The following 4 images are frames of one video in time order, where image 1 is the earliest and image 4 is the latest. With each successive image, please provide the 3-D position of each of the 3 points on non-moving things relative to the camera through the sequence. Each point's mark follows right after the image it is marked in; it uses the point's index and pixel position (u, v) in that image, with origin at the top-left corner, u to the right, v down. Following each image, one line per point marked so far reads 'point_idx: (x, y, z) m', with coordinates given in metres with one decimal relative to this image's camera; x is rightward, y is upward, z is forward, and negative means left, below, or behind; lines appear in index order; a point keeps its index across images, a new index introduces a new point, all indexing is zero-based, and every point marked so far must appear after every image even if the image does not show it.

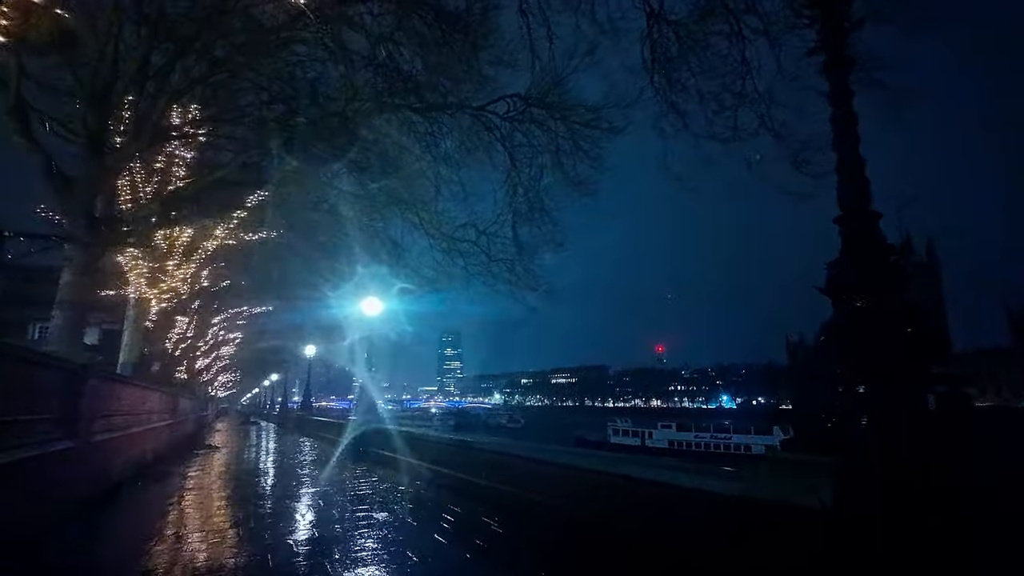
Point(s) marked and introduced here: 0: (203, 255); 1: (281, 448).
0: (-7.0, +0.9, +14.4) m
1: (-6.9, -4.9, +19.2) m
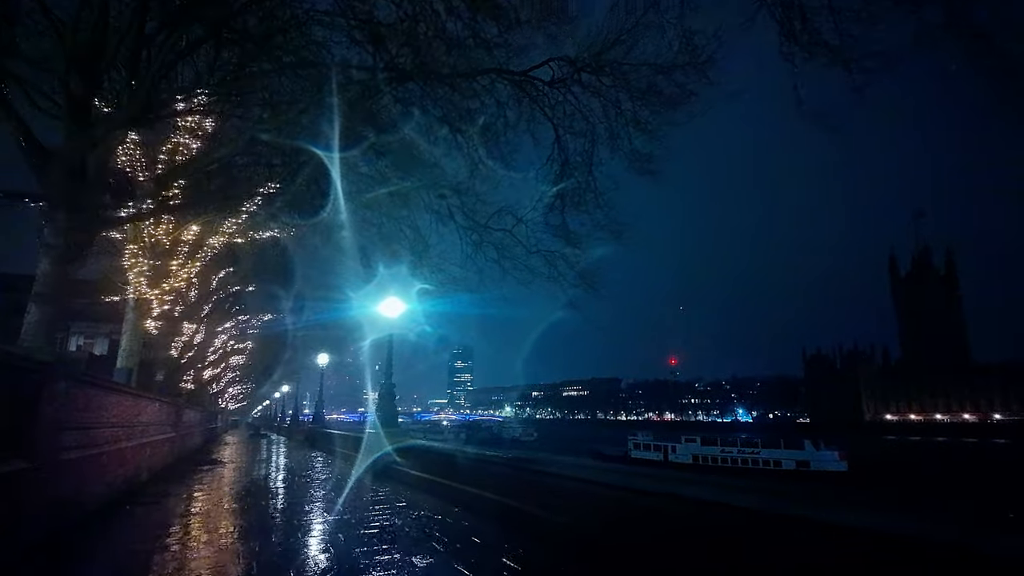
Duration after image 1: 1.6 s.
0: (-6.4, +0.8, +13.6) m
1: (-6.2, -5.1, +18.3) m
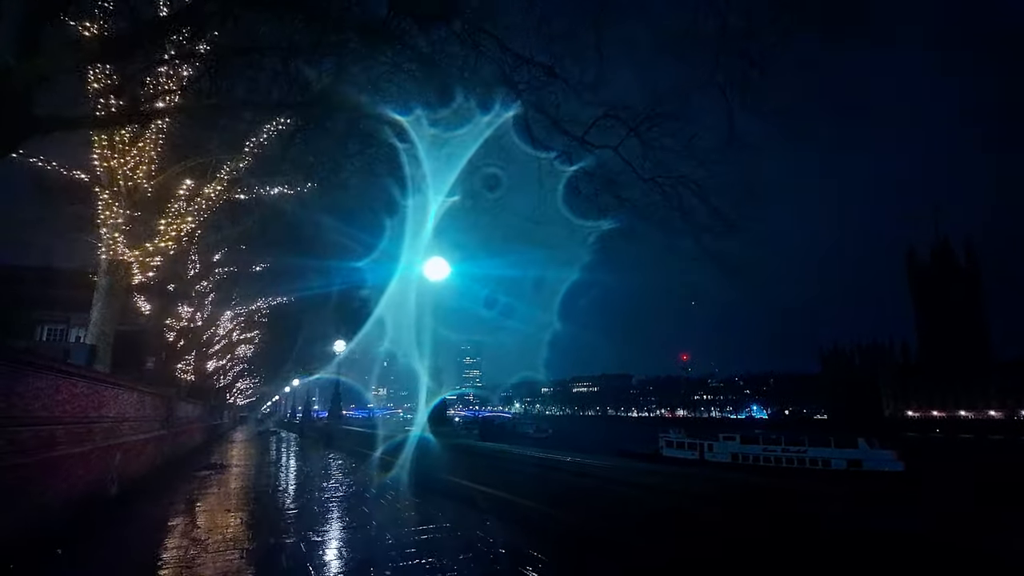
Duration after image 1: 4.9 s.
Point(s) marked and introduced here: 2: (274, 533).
0: (-5.5, +1.3, +11.7) m
1: (-5.3, -4.6, +16.4) m
2: (-3.2, -3.3, +8.8) m
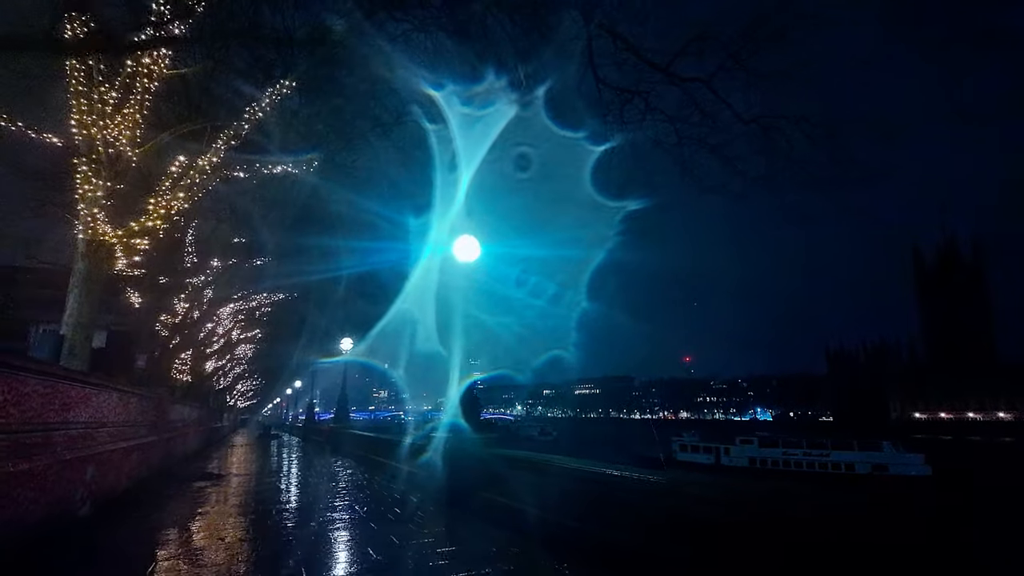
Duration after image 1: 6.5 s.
0: (-5.1, +1.4, +10.8) m
1: (-4.9, -4.5, +15.5) m
2: (-2.8, -3.2, +7.8) m
